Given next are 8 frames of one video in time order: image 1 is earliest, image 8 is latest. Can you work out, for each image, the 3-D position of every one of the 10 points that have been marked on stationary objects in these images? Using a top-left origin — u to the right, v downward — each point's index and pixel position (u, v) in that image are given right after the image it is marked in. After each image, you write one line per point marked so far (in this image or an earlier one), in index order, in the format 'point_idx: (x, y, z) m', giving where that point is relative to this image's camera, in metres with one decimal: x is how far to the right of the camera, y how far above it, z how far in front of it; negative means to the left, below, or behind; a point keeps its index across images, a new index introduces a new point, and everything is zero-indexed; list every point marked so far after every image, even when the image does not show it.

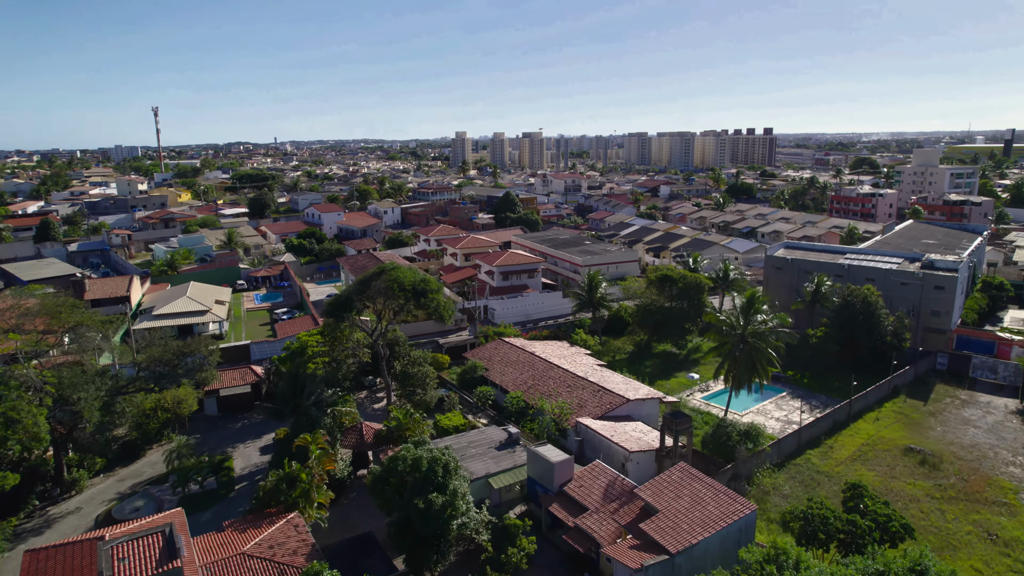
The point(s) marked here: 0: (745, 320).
0: (+6.6, -0.9, +19.8) m
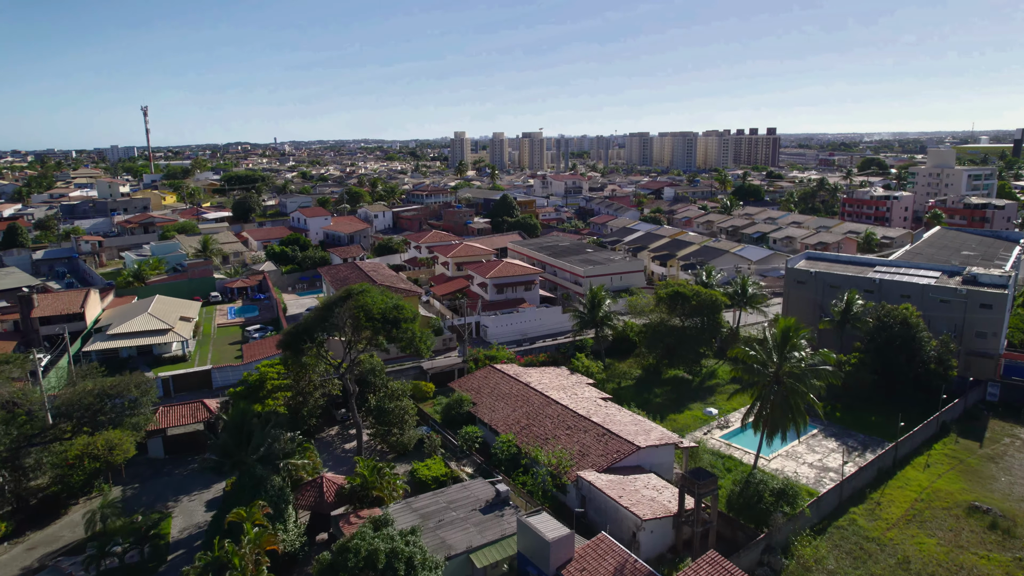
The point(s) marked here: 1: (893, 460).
0: (+6.3, -1.6, +16.5) m
1: (+10.6, -4.8, +19.5) m
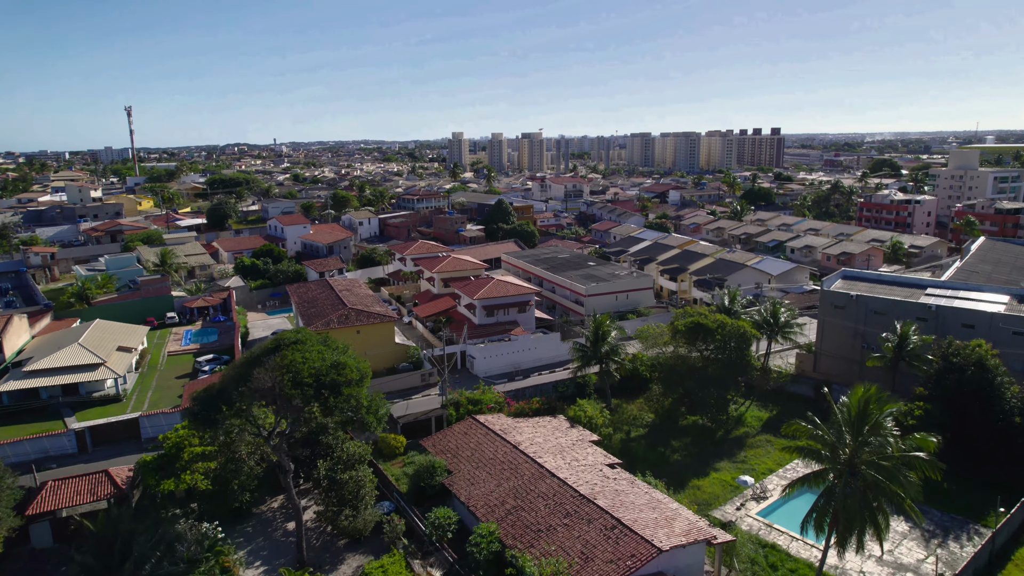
0: (+5.9, -2.5, +12.1) m
1: (+10.2, -5.7, +15.1) m
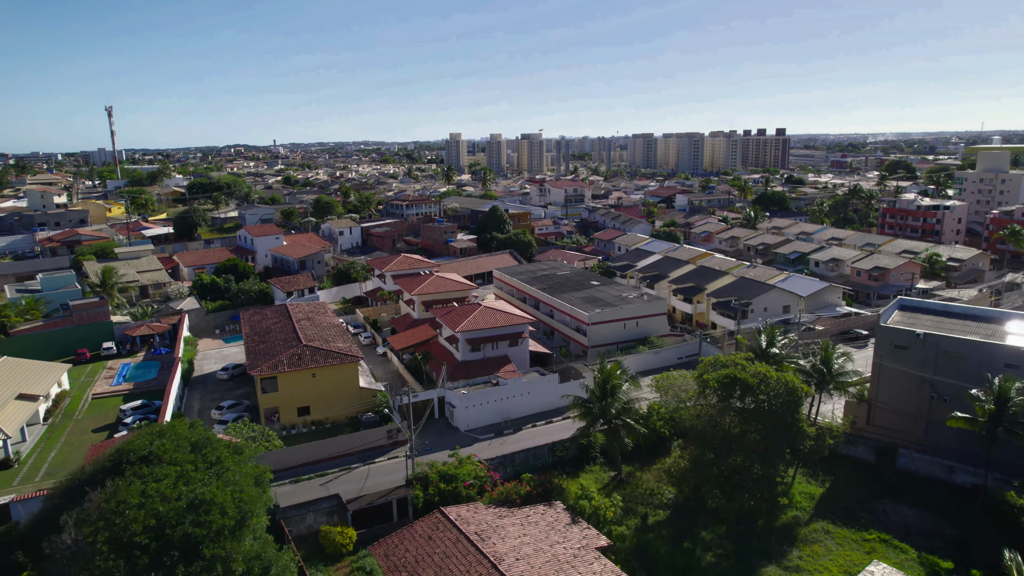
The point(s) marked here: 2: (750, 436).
0: (+5.5, -3.7, +7.1) m
1: (+9.8, -6.8, +10.1) m
2: (+5.9, -3.7, +17.8) m
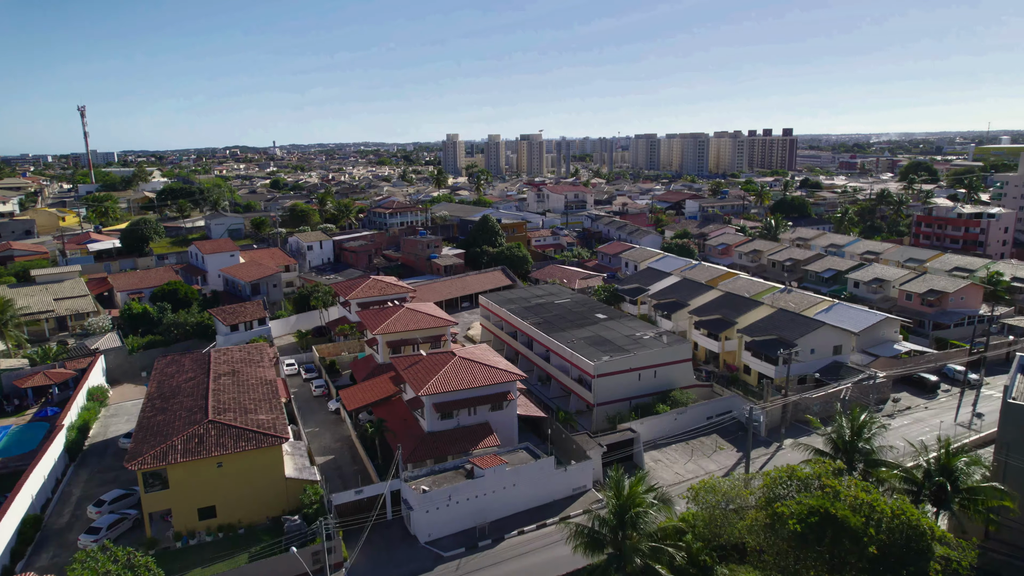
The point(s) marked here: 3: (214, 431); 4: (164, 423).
0: (+4.9, -5.0, +0.7) m
1: (+9.3, -8.2, +3.6) m
2: (+5.4, -5.1, +11.4) m
3: (-7.5, -3.6, +17.7) m
4: (-9.2, -3.6, +18.7) m
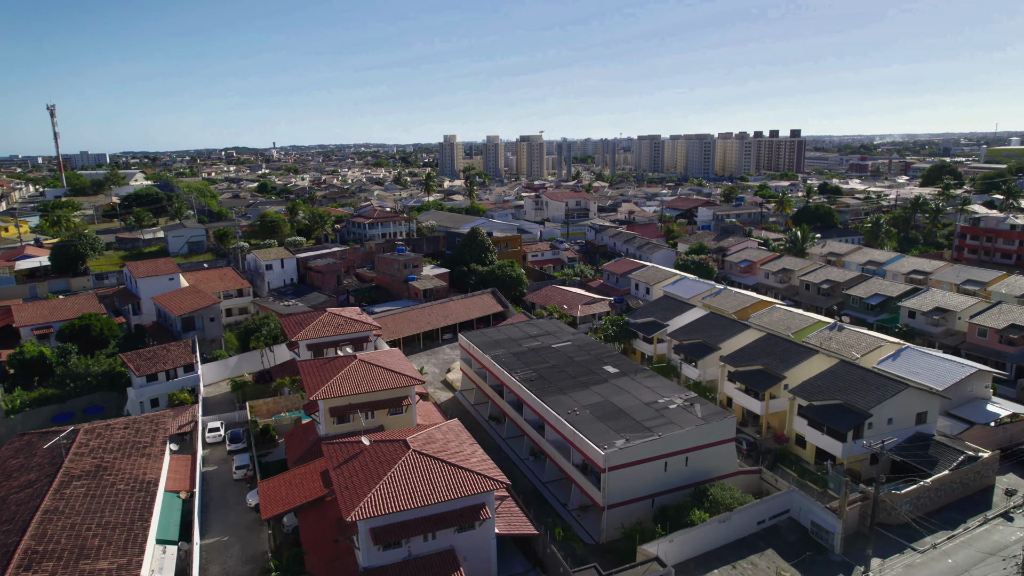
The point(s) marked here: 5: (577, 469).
0: (+4.4, -6.4, -5.8) m
1: (+8.7, -9.6, -2.8) m
2: (+4.9, -6.5, +5.0) m
3: (-8.0, -5.0, +11.2) m
4: (-9.7, -5.0, +12.3) m
5: (+1.7, -4.7, +18.2) m
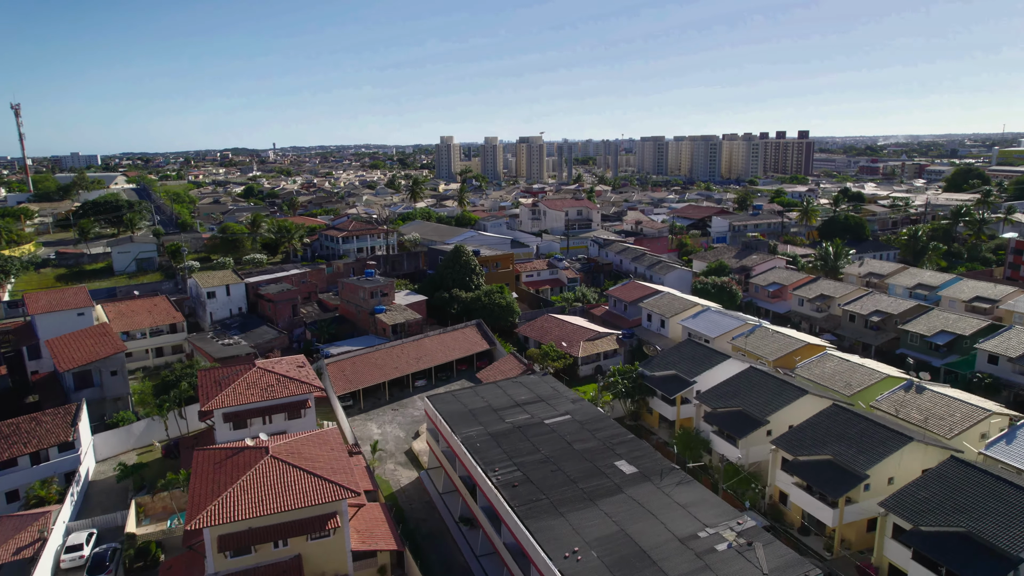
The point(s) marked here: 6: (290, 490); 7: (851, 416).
0: (+3.8, -7.9, -12.2) m
1: (+8.1, -11.1, -9.3) m
2: (+4.3, -8.0, -1.5) m
3: (-8.6, -6.5, +4.8) m
4: (-10.3, -6.5, +5.9) m
5: (+1.1, -6.2, +11.8) m
6: (-4.7, -4.2, +14.5) m
7: (+8.9, -3.4, +18.5) m
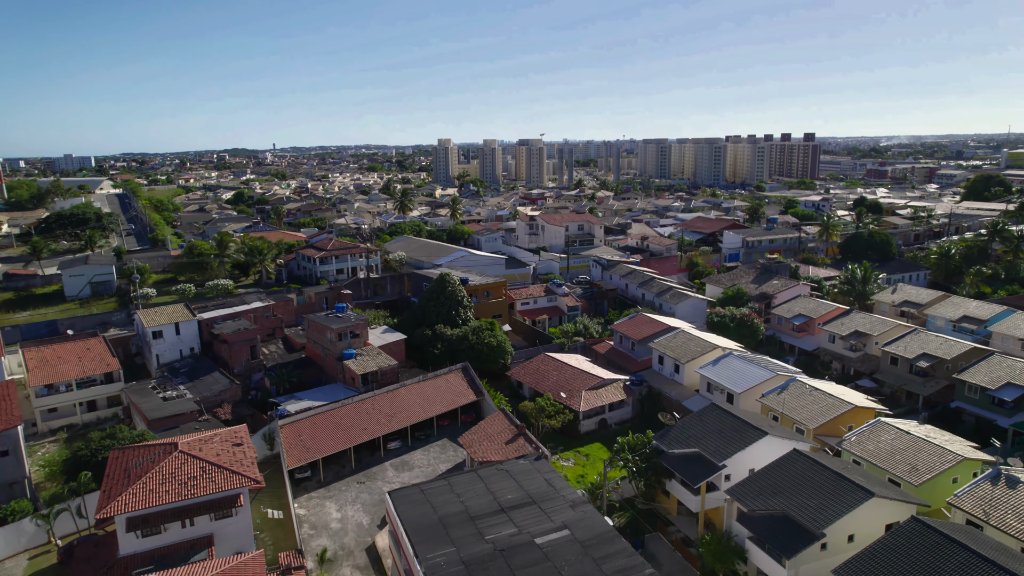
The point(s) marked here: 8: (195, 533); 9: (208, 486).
0: (+3.3, -9.5, -16.7) m
1: (+7.7, -12.7, -13.7) m
2: (+3.9, -9.6, -5.9) m
3: (-9.0, -8.1, +0.4) m
4: (-10.7, -8.1, +1.4) m
5: (+0.7, -7.8, +7.4) m
6: (-5.1, -5.8, +10.1) m
7: (+8.5, -5.0, +14.1) m
8: (-7.6, -5.9, +16.9) m
9: (-7.2, -4.7, +16.4) m
